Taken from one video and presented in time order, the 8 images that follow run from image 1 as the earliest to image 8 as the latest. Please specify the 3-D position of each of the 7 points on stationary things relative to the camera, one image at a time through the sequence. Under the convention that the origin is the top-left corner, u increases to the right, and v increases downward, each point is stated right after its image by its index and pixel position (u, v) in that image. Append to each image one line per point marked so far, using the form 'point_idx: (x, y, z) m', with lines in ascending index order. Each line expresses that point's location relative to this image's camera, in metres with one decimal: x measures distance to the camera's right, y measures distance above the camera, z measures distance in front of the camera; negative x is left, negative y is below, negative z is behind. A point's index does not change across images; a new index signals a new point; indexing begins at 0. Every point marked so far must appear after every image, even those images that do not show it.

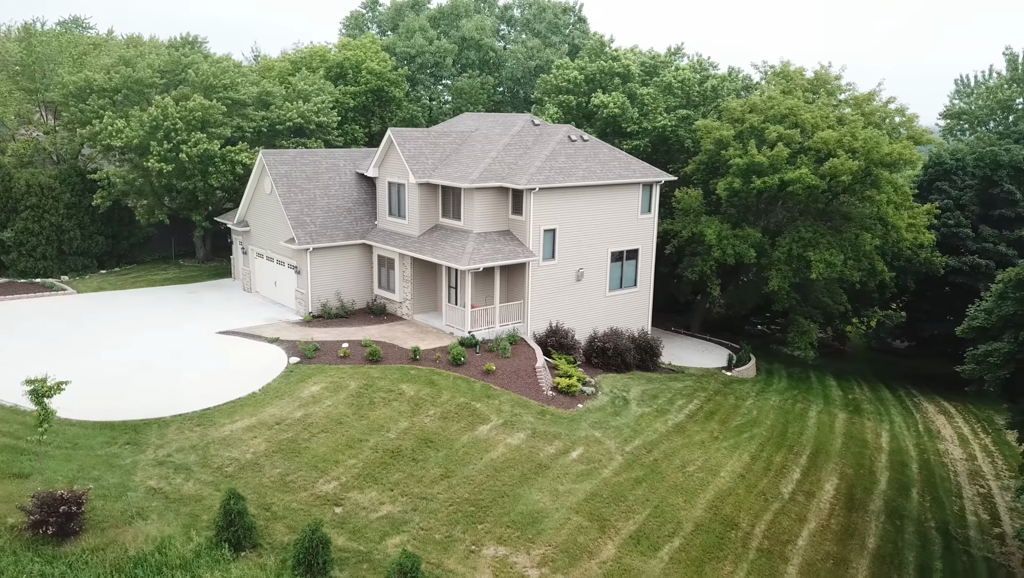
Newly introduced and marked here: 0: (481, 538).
0: (-0.5, -4.2, +14.0) m
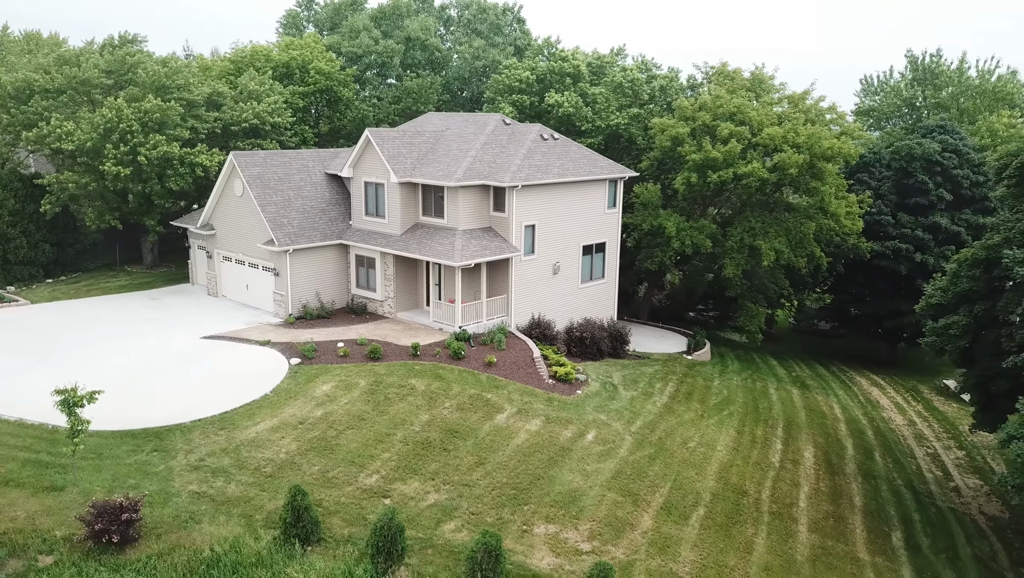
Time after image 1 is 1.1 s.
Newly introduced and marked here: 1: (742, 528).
0: (+0.3, -4.1, +14.7) m
1: (+4.5, -4.6, +15.7) m
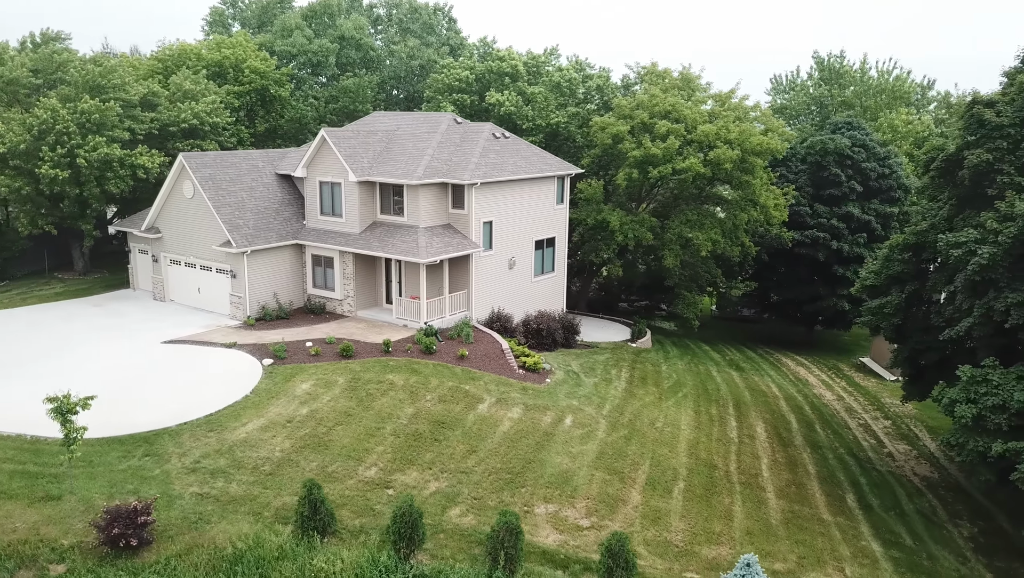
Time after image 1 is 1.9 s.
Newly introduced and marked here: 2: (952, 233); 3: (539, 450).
0: (+0.3, -4.0, +15.5) m
1: (+4.4, -4.3, +16.9) m
2: (+9.9, +1.3, +18.4) m
3: (+0.6, -3.4, +17.3) m
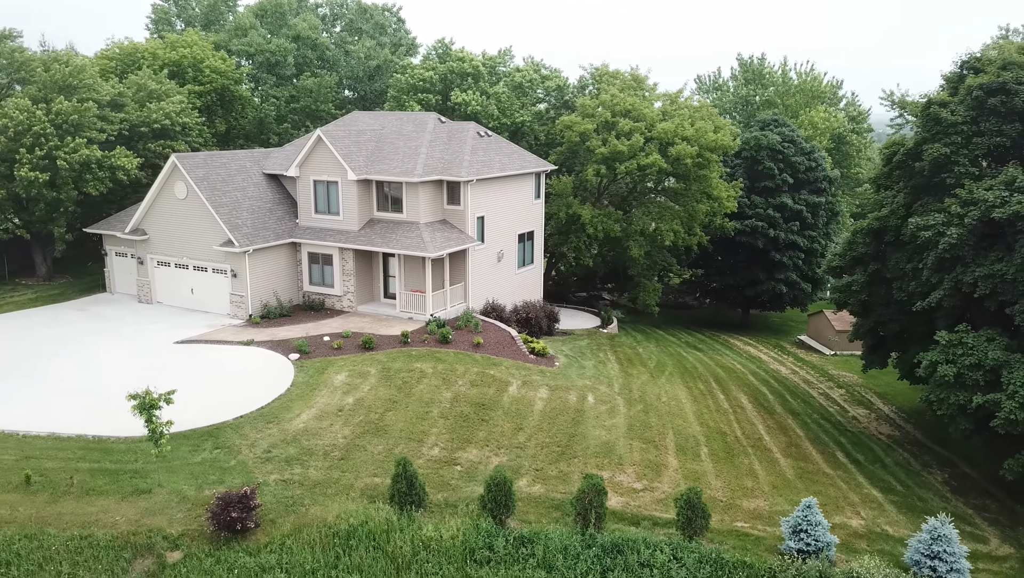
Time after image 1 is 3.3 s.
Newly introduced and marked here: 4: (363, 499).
0: (+1.5, -3.7, +16.9) m
1: (+5.3, -3.9, +18.9) m
2: (+10.4, +1.8, +21.0) m
3: (+1.5, -3.1, +18.7) m
4: (-2.7, -3.8, +14.7) m
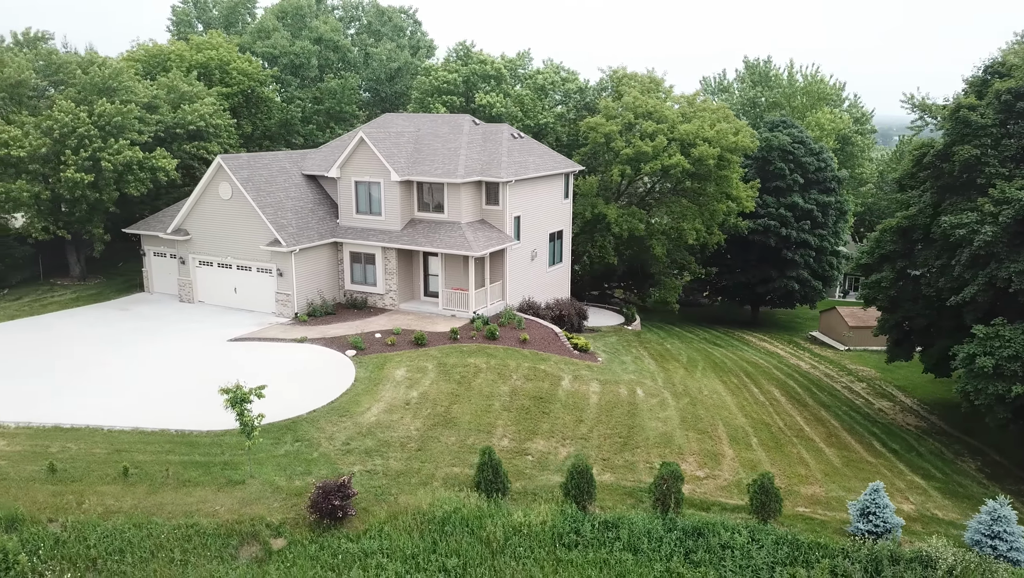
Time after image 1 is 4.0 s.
0: (+2.9, -3.6, +17.6) m
1: (+6.7, -3.8, +19.6) m
2: (+11.7, +2.0, +21.9) m
3: (+2.9, -3.0, +19.4) m
4: (-1.2, -3.7, +15.3) m
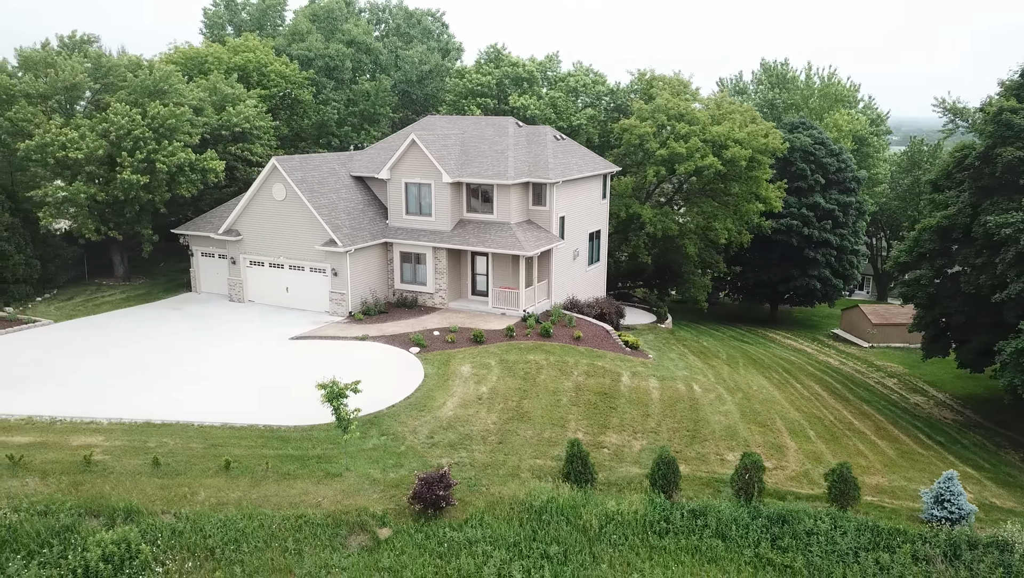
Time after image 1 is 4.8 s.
0: (+4.6, -3.6, +18.2) m
1: (+8.3, -3.8, +20.3) m
2: (+13.3, +2.0, +22.6) m
3: (+4.5, -3.0, +20.0) m
4: (+0.5, -3.7, +15.9) m
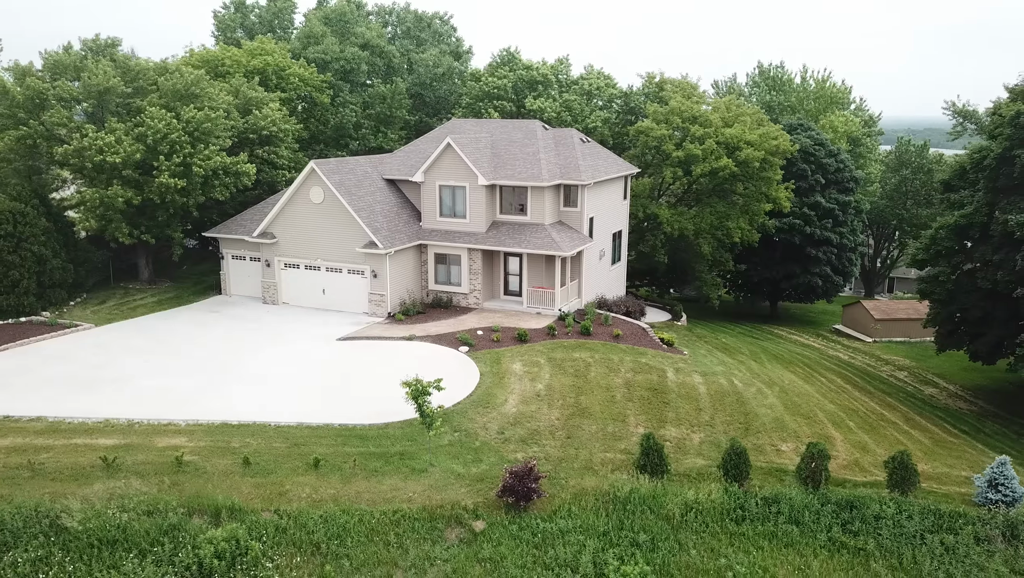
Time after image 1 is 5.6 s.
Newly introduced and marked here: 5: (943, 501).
0: (+6.0, -3.5, +18.9) m
1: (+9.7, -3.7, +21.2) m
2: (+14.5, +2.2, +23.7) m
3: (+5.9, -2.9, +20.8) m
4: (+2.0, -3.7, +16.5) m
5: (+8.8, -4.3, +16.6) m
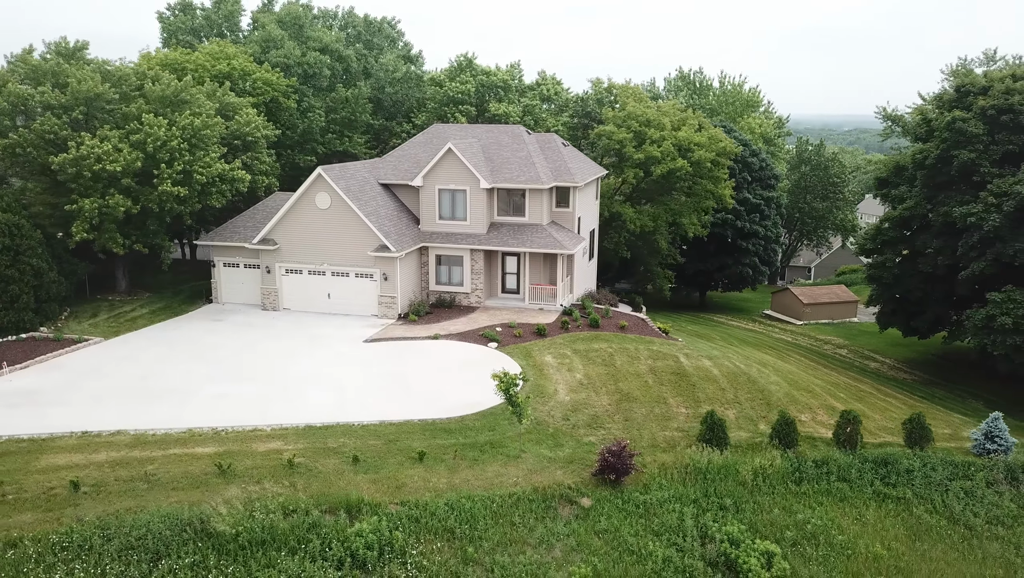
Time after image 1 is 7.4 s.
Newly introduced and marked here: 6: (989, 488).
0: (+7.3, -3.2, +21.3) m
1: (+10.6, -3.3, +24.1) m
2: (+14.7, +2.7, +27.3) m
3: (+6.9, -2.7, +23.1) m
4: (+3.7, -3.5, +18.2) m
5: (+10.4, -3.9, +19.4) m
6: (+10.5, -4.4, +18.0) m
